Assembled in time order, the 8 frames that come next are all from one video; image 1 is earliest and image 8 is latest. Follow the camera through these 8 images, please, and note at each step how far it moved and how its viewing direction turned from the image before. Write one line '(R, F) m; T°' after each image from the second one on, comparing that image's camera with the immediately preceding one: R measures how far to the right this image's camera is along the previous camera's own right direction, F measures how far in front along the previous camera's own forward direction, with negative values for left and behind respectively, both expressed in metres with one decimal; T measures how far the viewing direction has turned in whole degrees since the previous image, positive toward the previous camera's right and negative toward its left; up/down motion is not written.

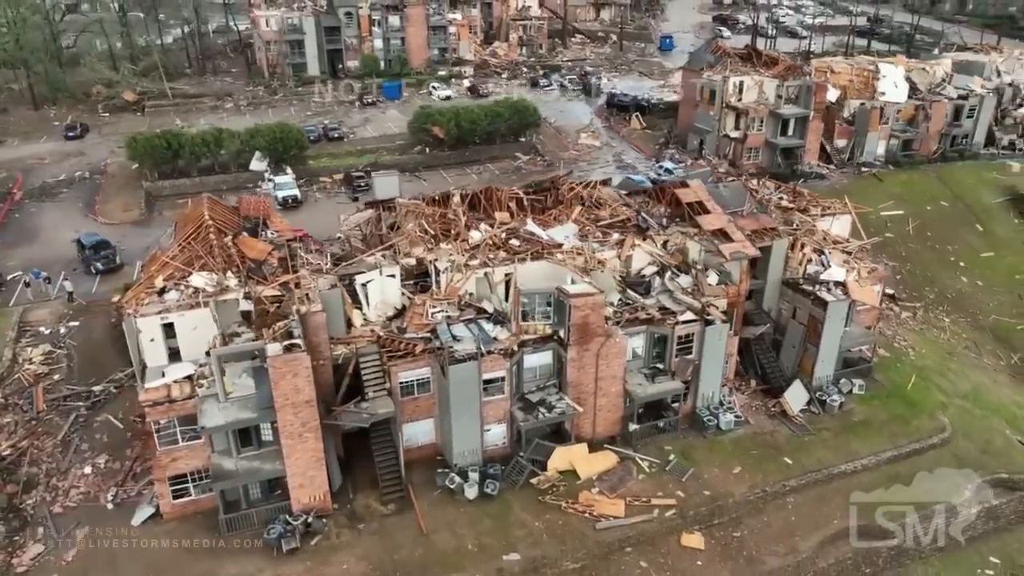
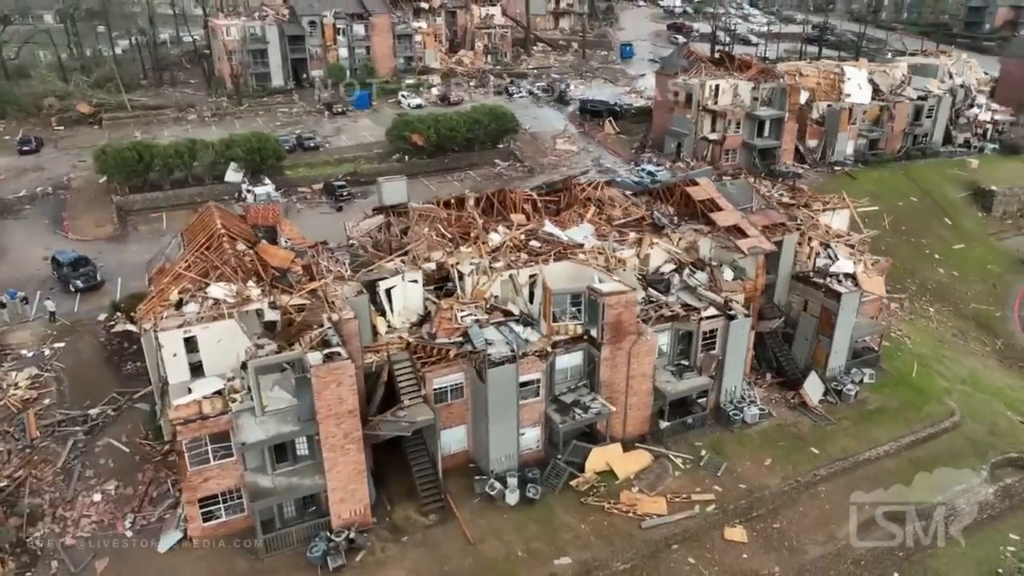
(-2.6, +0.4) m; +4°
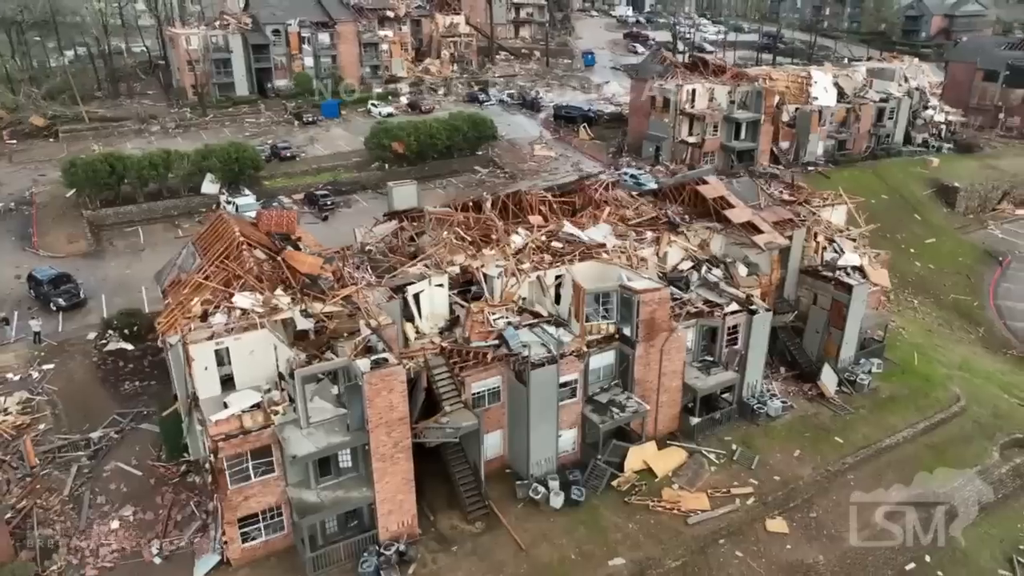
(-2.7, +0.4) m; +4°
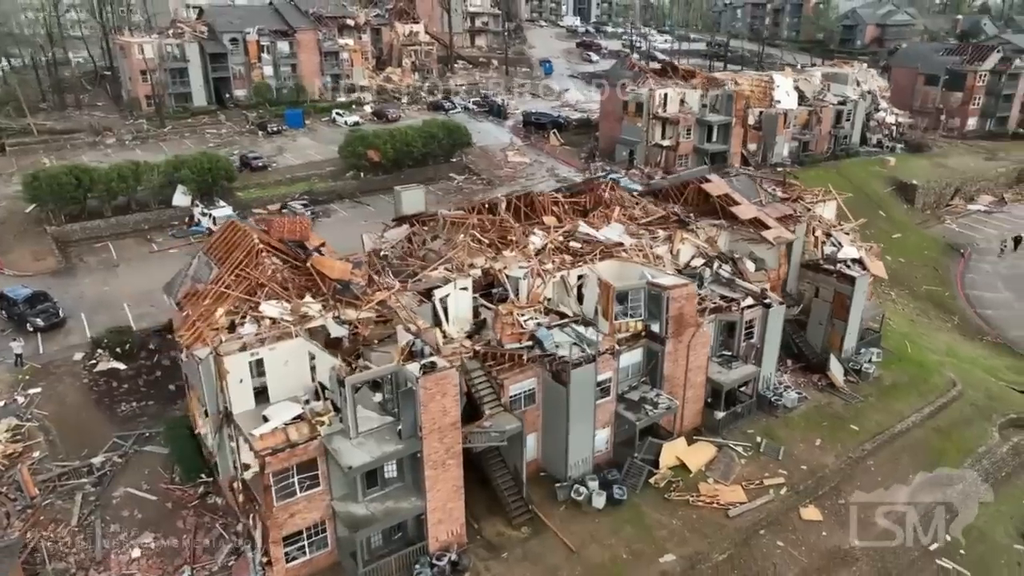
(-2.7, +0.4) m; +5°
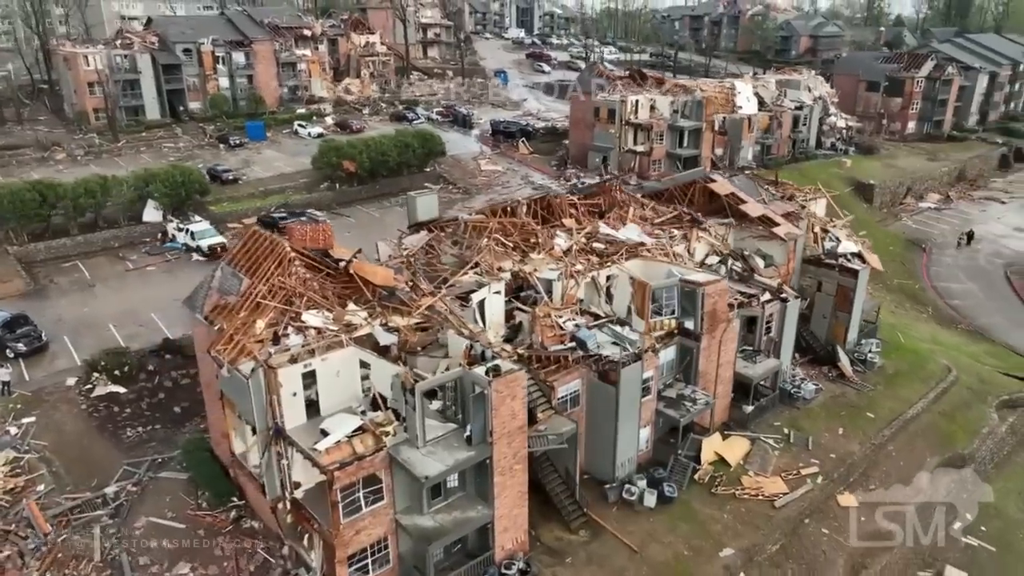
(-3.1, +0.4) m; +5°
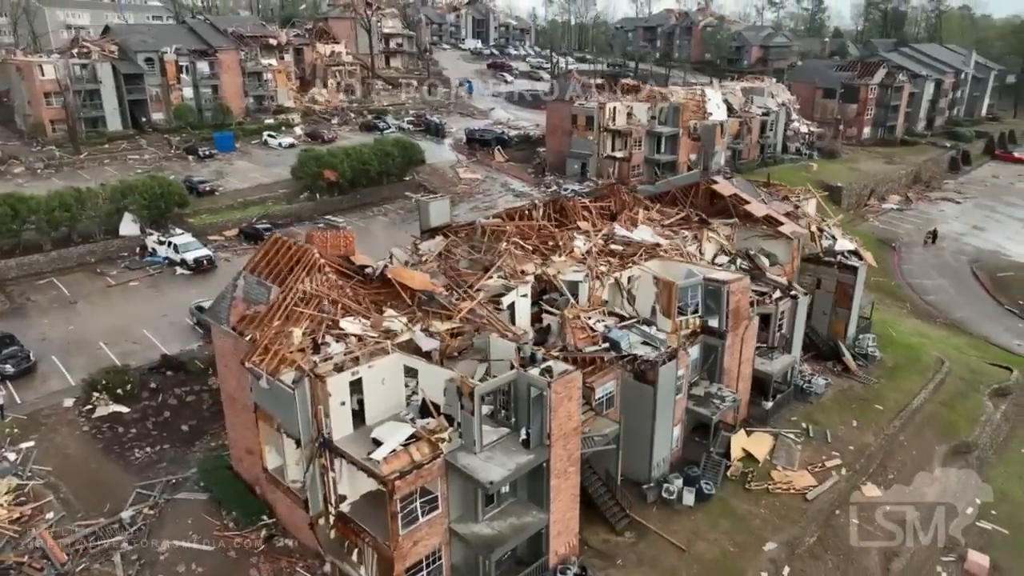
(-2.4, +0.3) m; +4°
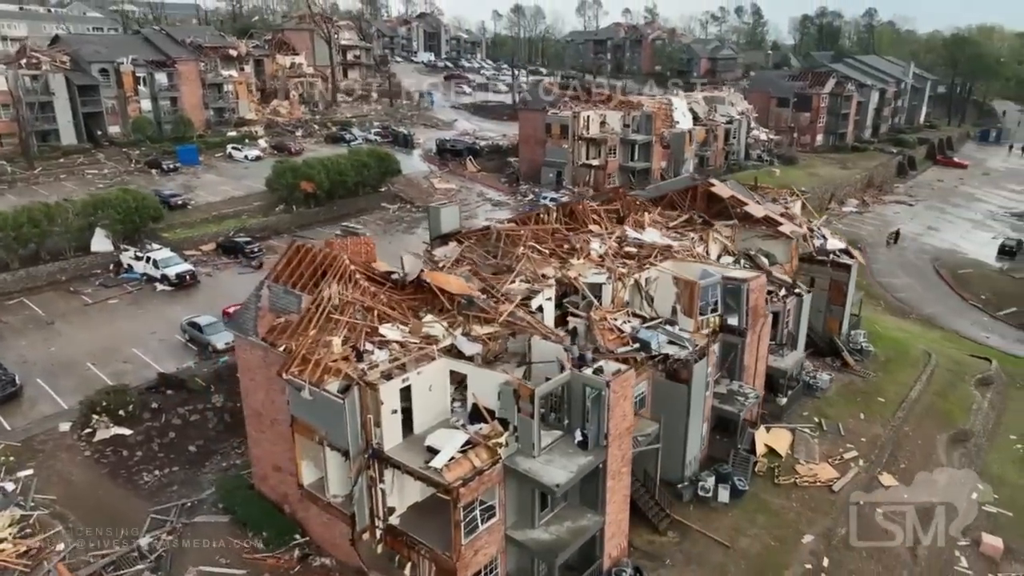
(-2.4, +0.3) m; +4°
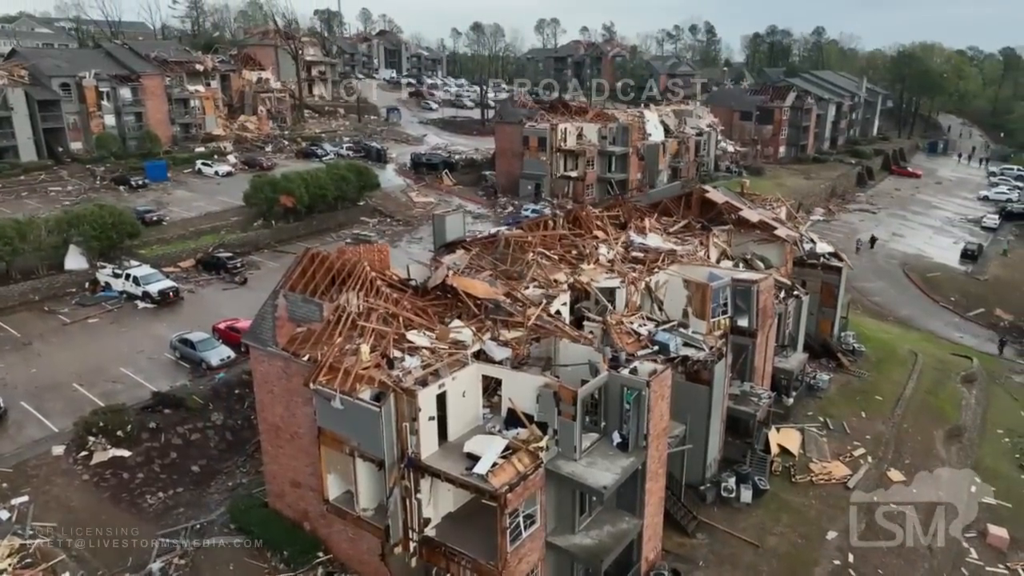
(-1.8, +0.3) m; +4°
